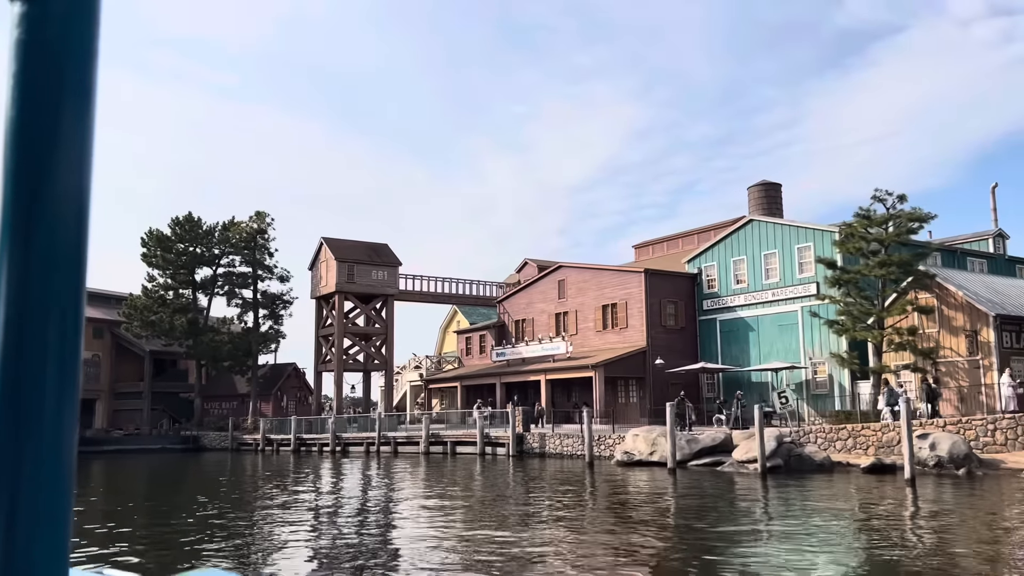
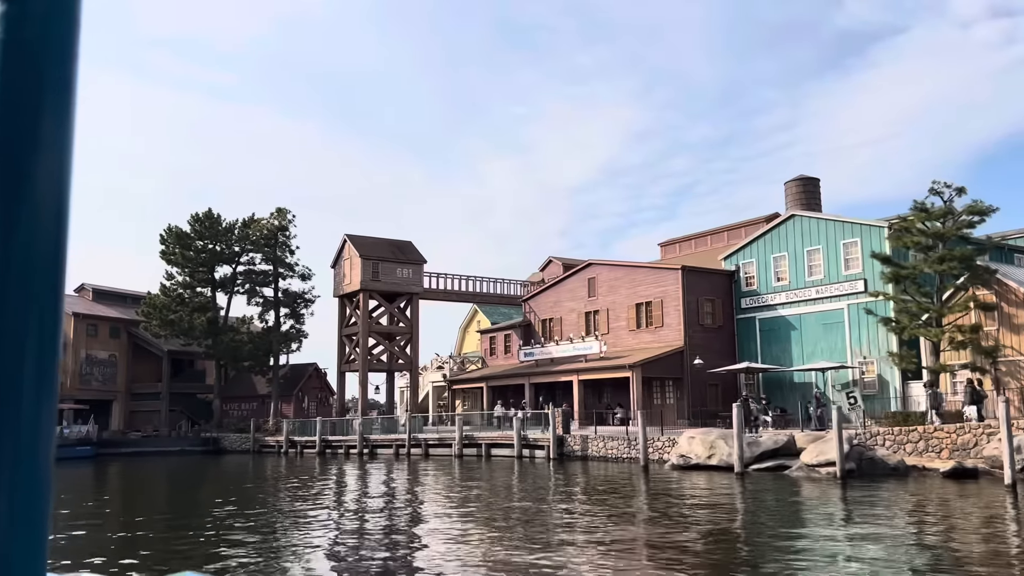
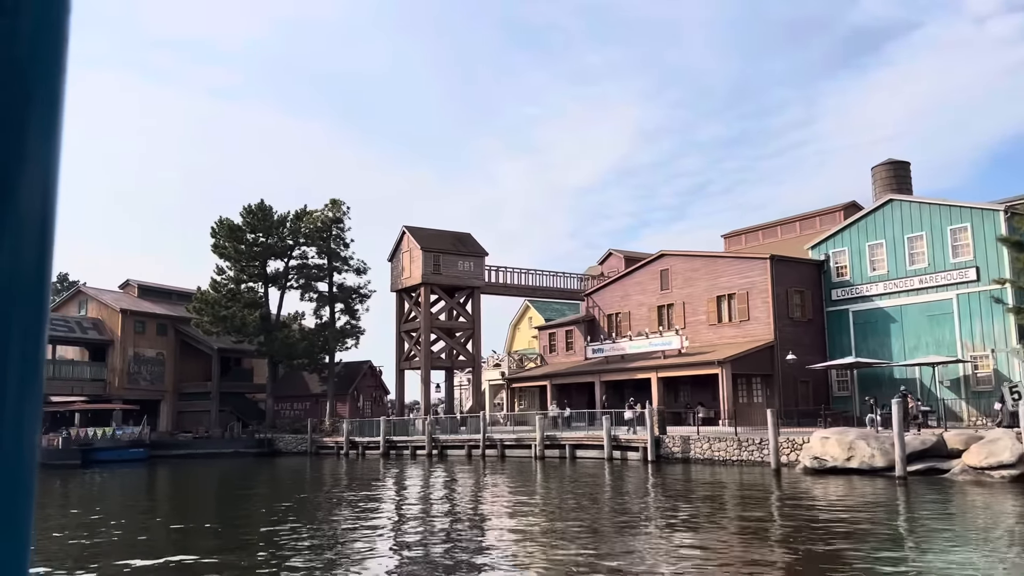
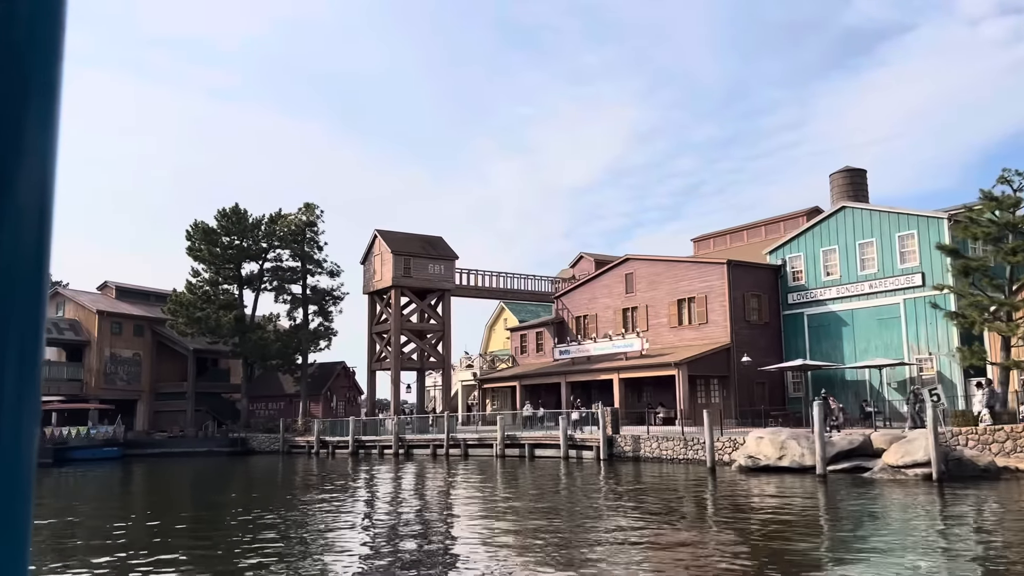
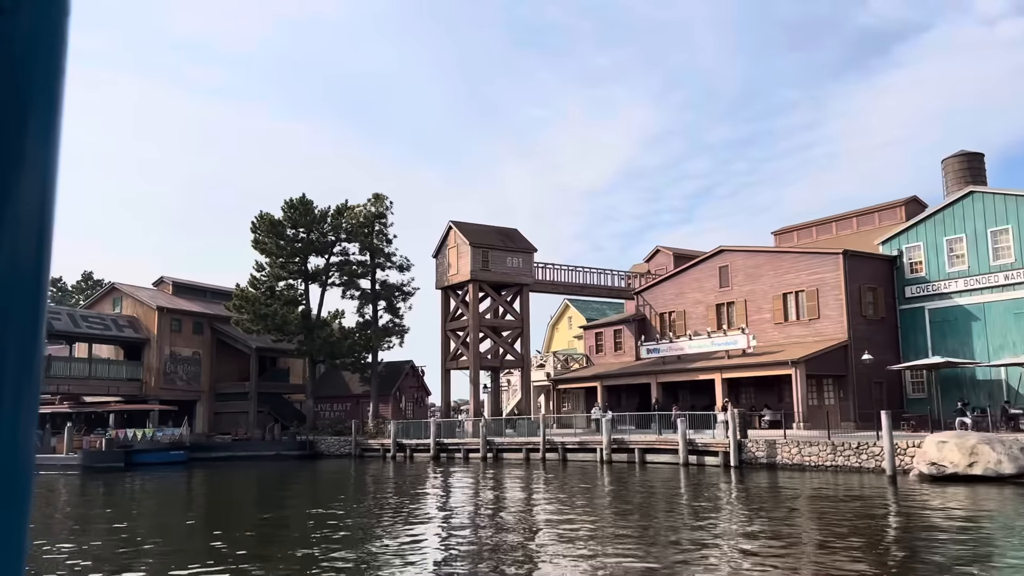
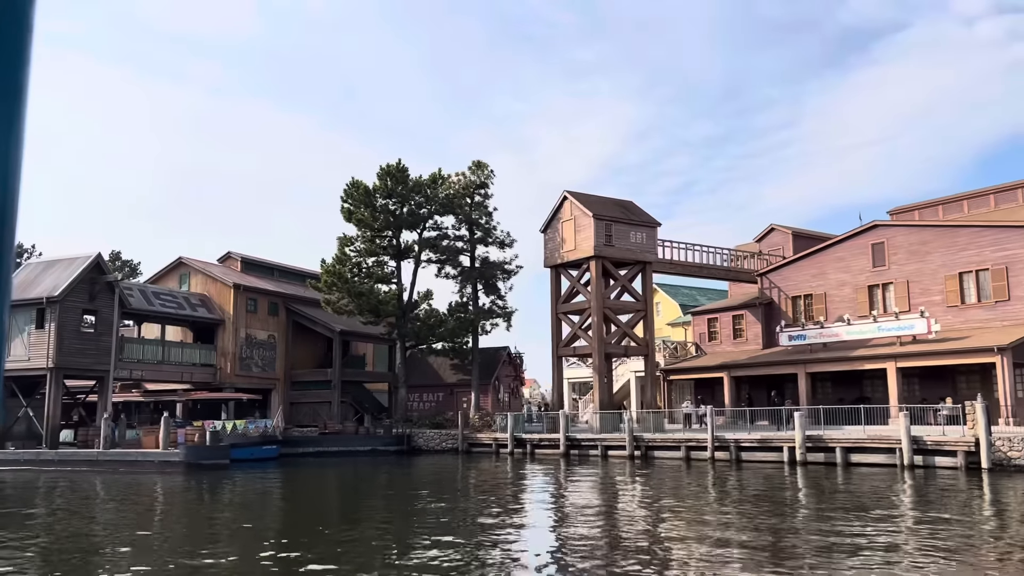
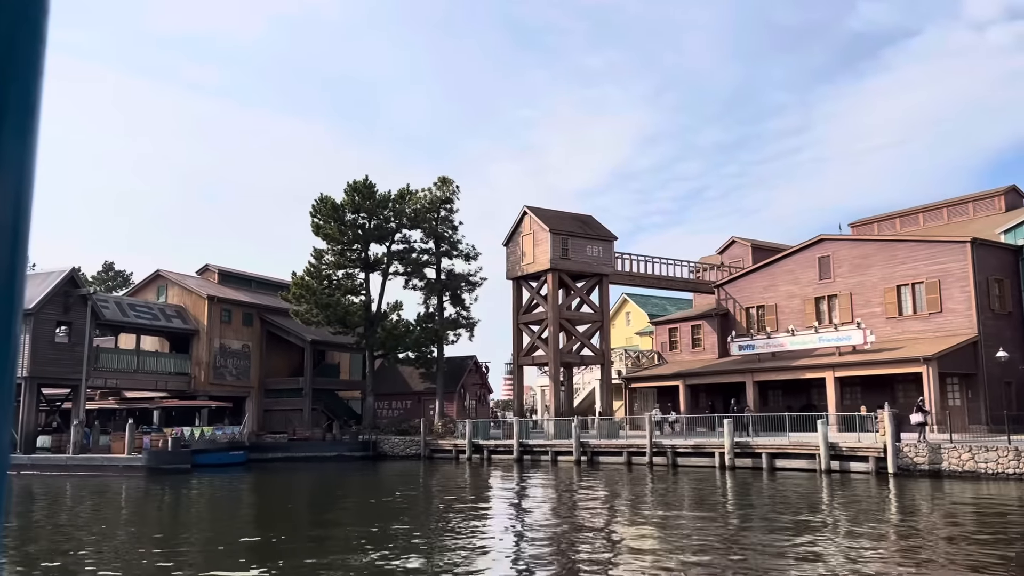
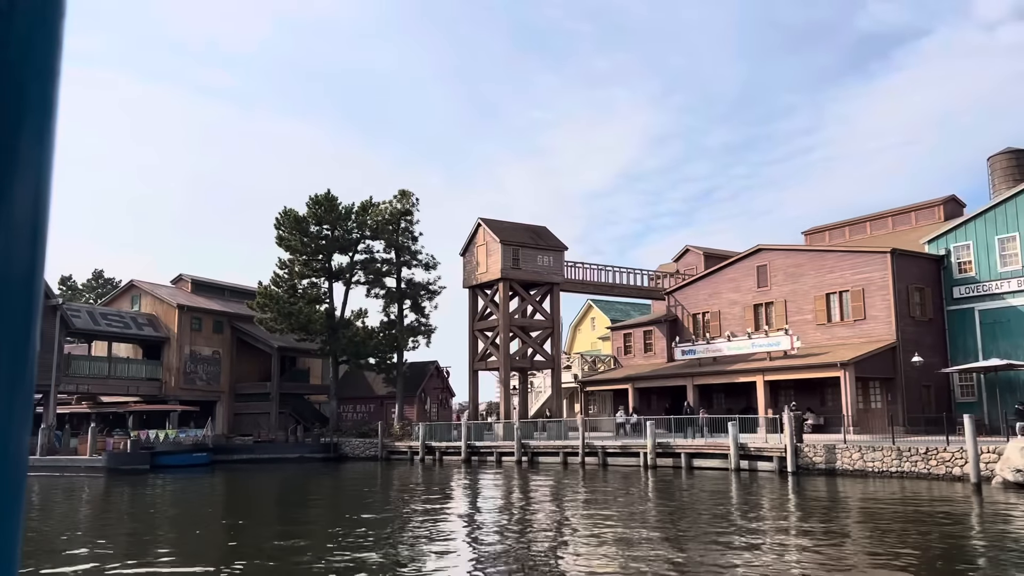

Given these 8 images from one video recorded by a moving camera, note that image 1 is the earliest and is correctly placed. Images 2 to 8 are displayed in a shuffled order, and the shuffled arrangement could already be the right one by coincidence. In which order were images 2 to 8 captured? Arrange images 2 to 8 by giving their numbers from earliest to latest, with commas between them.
2, 4, 3, 5, 8, 7, 6
